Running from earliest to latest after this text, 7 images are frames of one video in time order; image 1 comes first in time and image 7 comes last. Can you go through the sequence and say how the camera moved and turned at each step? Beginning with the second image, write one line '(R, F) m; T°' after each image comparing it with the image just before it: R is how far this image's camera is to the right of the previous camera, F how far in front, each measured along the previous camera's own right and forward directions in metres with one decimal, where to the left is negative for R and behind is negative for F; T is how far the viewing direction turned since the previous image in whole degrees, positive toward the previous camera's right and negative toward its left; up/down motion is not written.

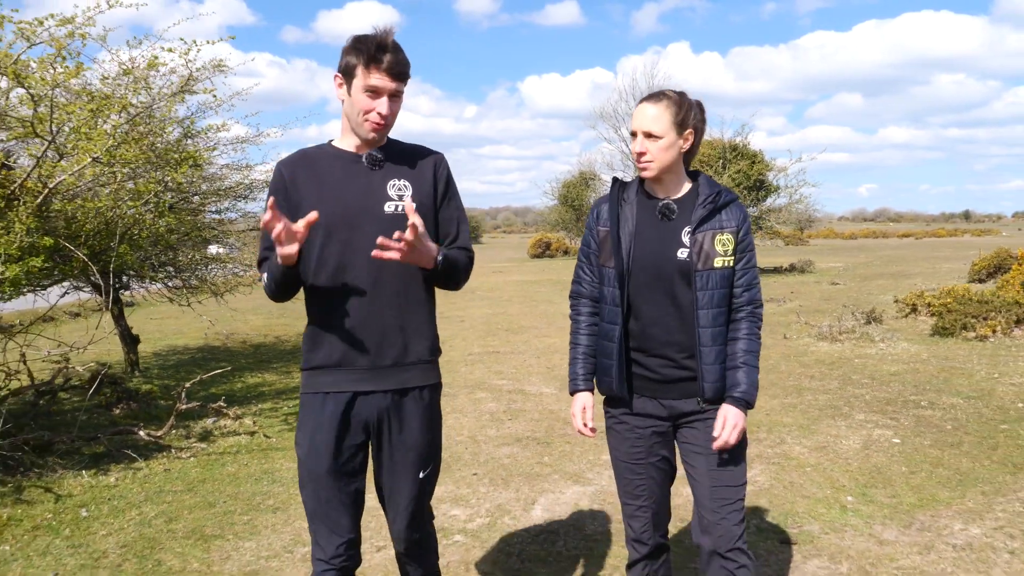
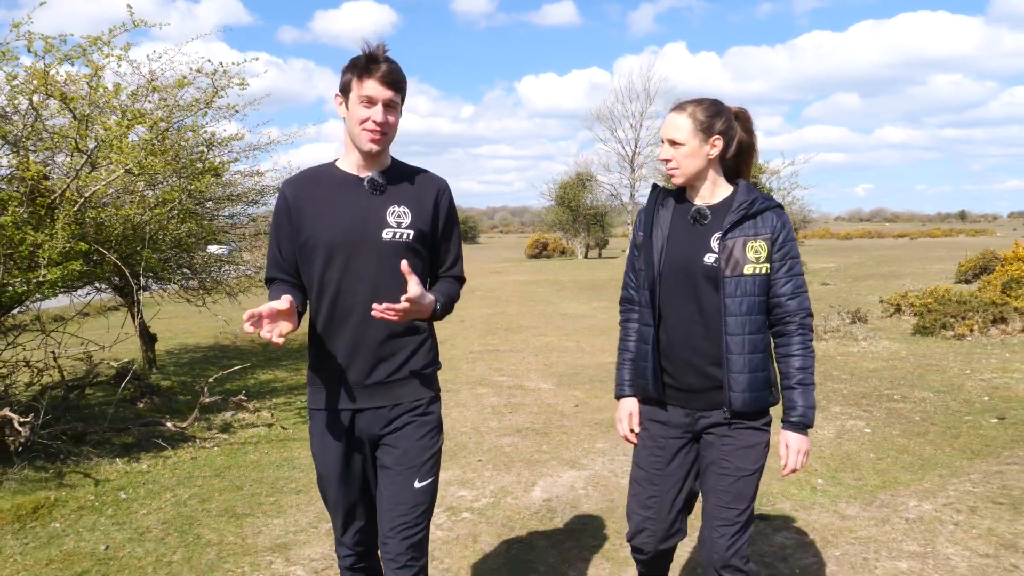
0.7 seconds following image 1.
(0.0, -0.4) m; 0°
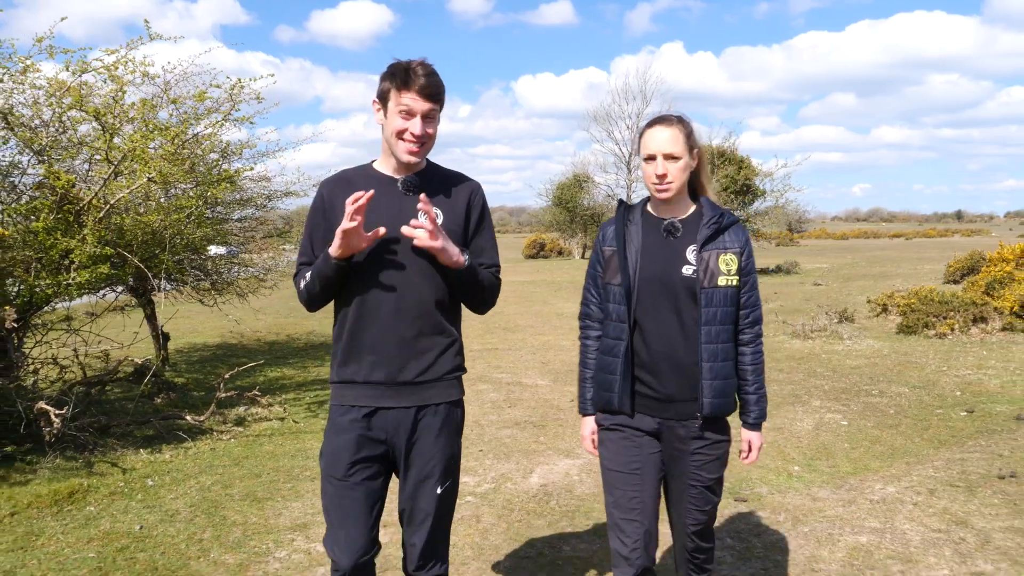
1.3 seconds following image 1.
(0.0, -0.4) m; 0°
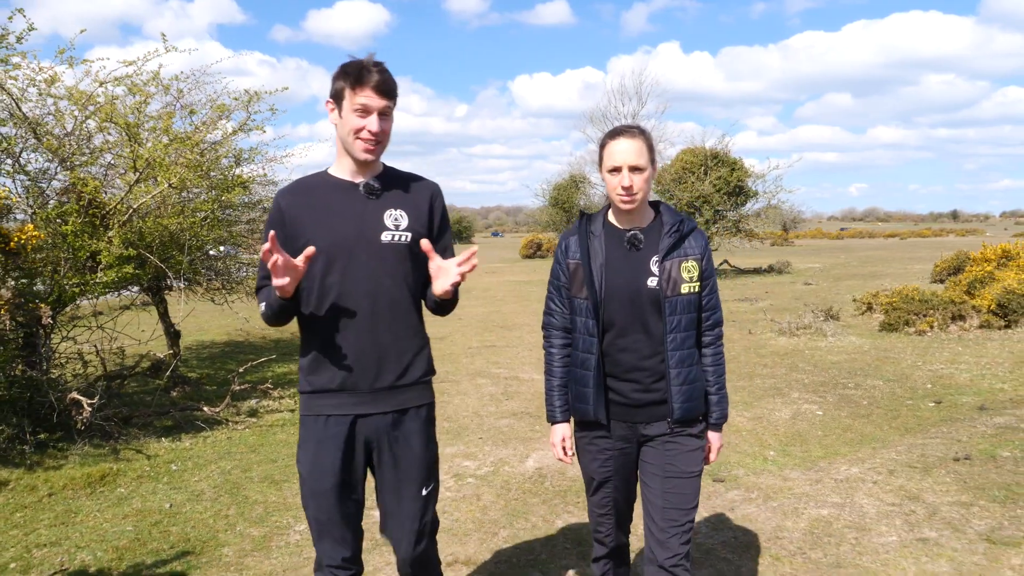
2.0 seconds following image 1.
(0.0, -0.4) m; 0°
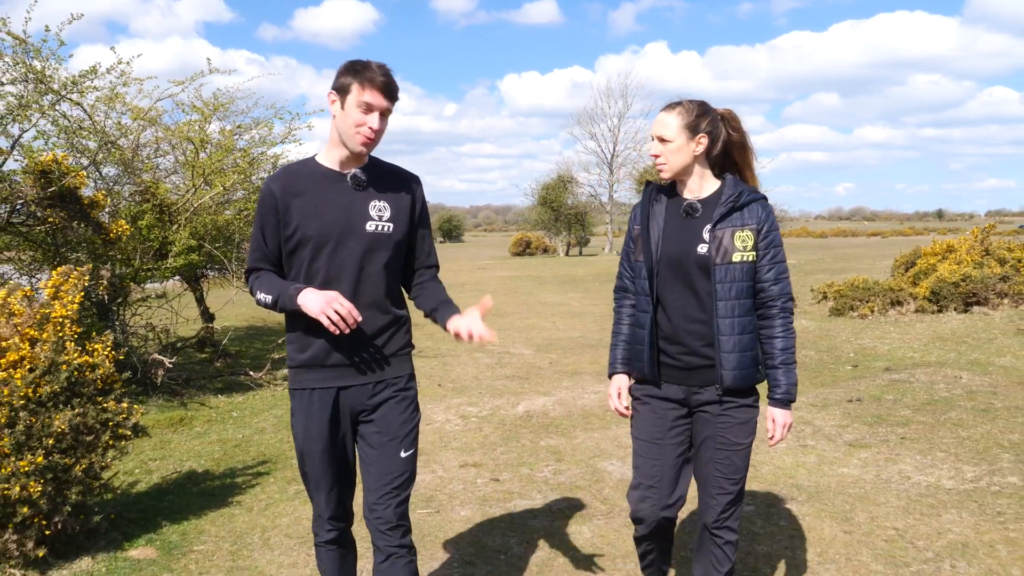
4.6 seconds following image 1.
(0.0, -1.5) m; +1°
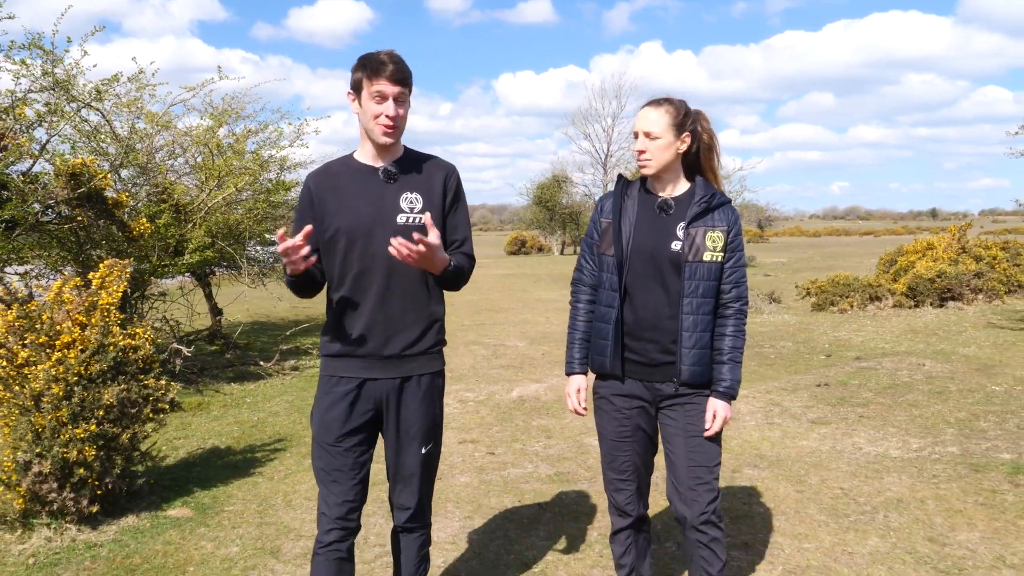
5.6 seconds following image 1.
(0.0, -0.5) m; 0°
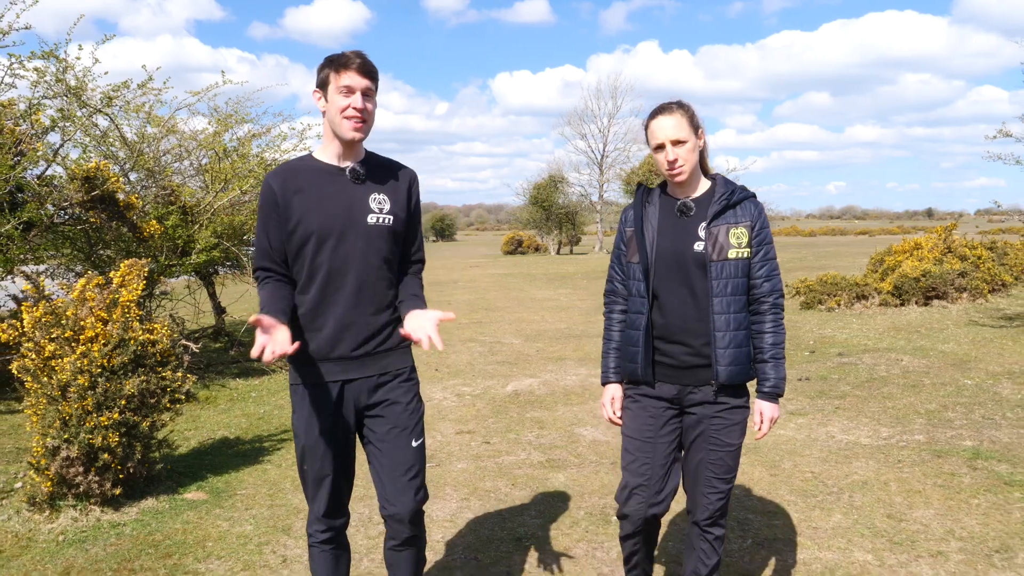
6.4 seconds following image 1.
(0.0, -0.3) m; 0°
